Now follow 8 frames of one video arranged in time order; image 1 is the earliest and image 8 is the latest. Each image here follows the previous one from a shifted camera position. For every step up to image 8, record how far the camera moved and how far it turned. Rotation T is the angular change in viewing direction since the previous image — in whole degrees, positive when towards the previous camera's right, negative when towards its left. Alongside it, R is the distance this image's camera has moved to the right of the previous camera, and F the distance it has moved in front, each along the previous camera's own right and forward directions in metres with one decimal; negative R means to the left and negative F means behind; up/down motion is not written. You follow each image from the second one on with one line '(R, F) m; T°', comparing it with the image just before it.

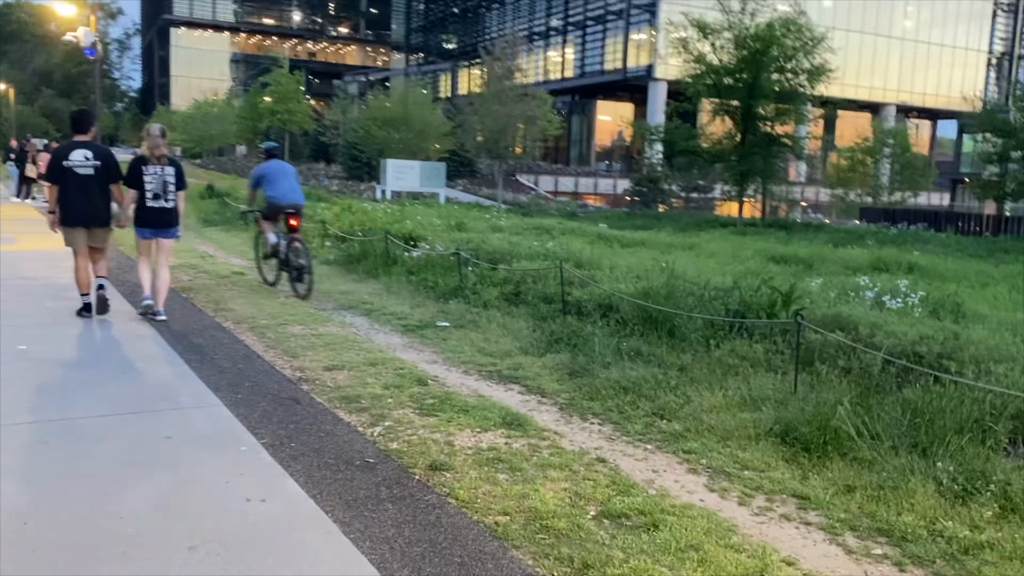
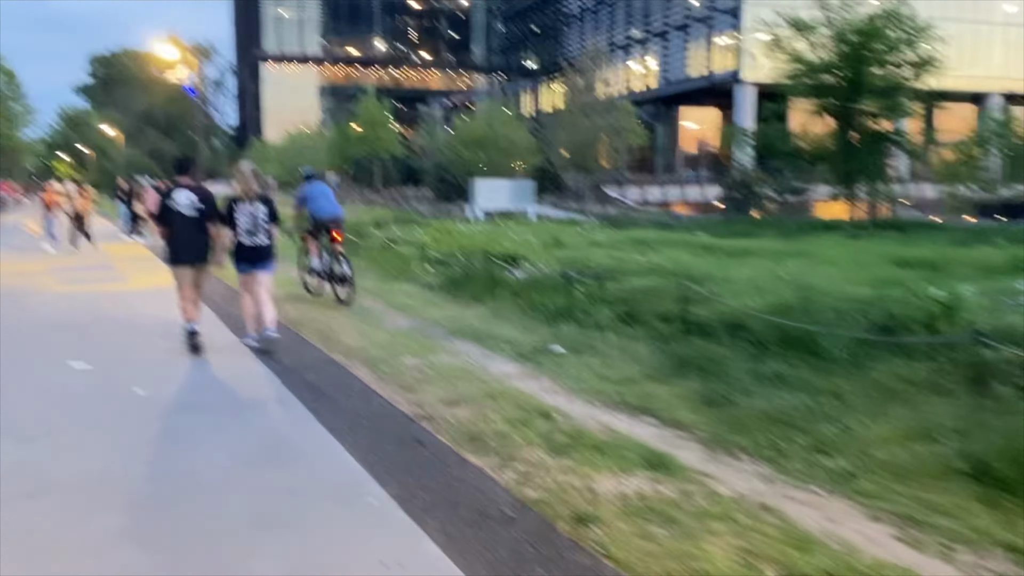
(-0.3, +0.4) m; -6°
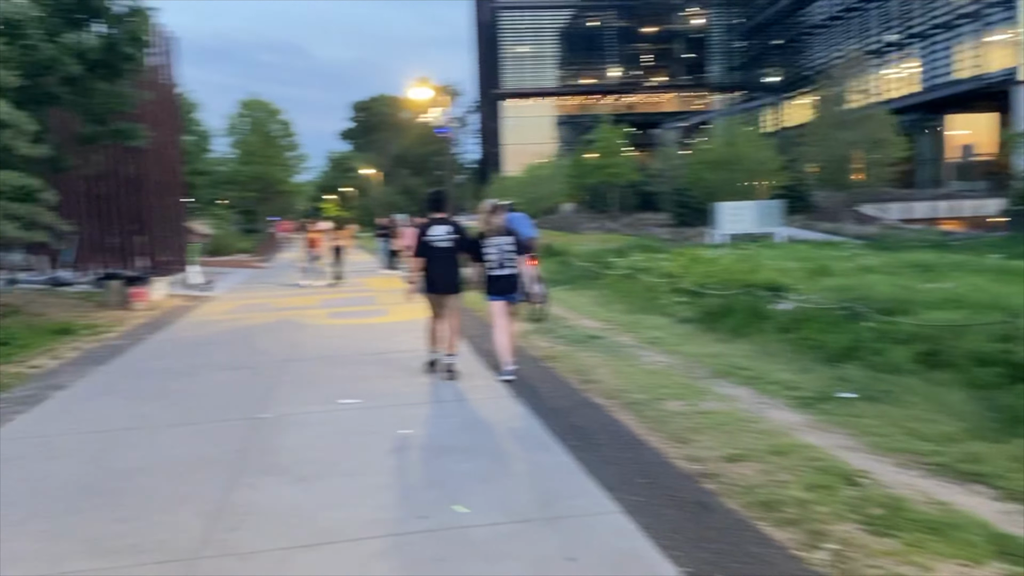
(-0.3, +0.5) m; -16°
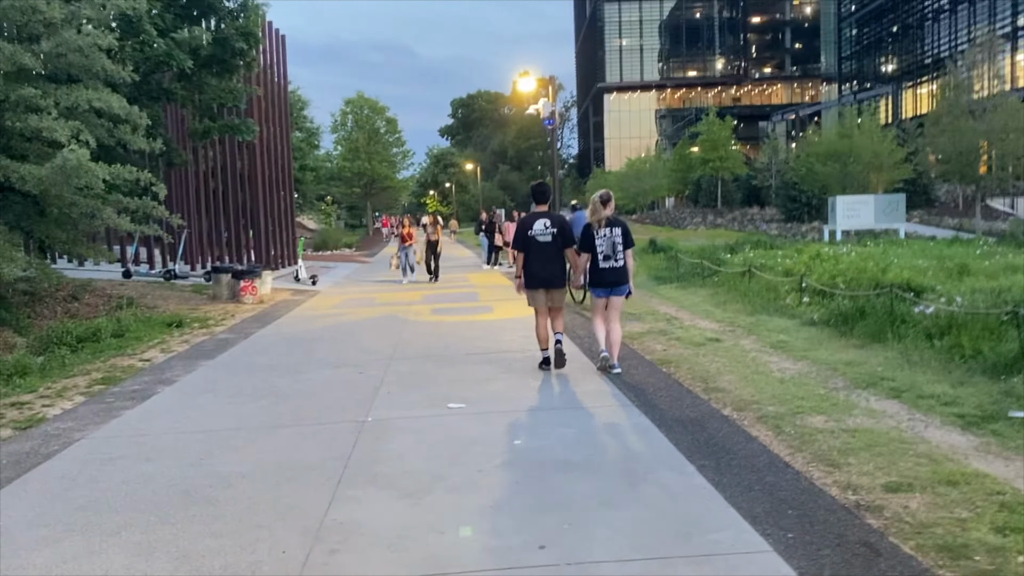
(-0.2, +0.5) m; -6°
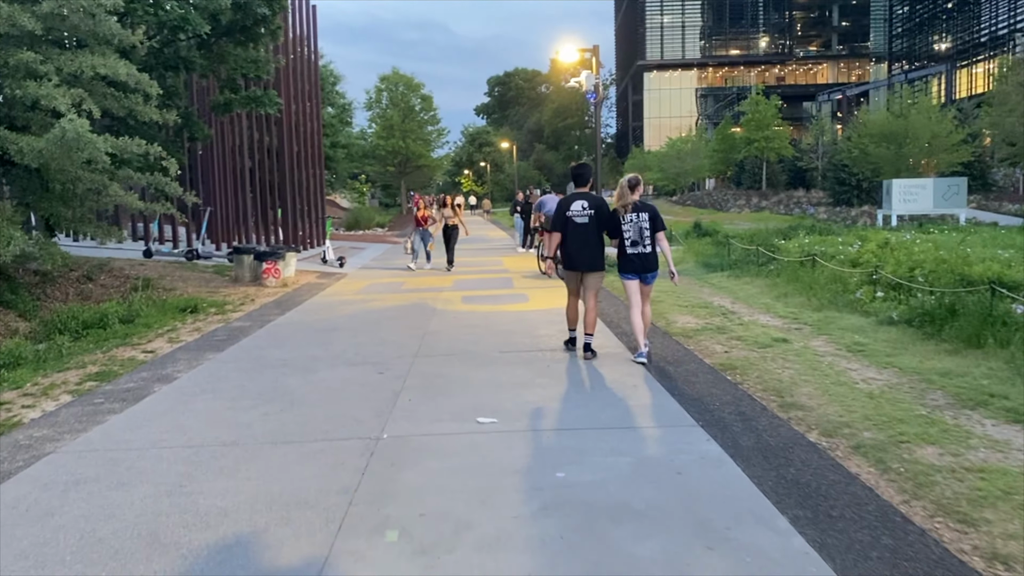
(-0.1, +1.1) m; -2°
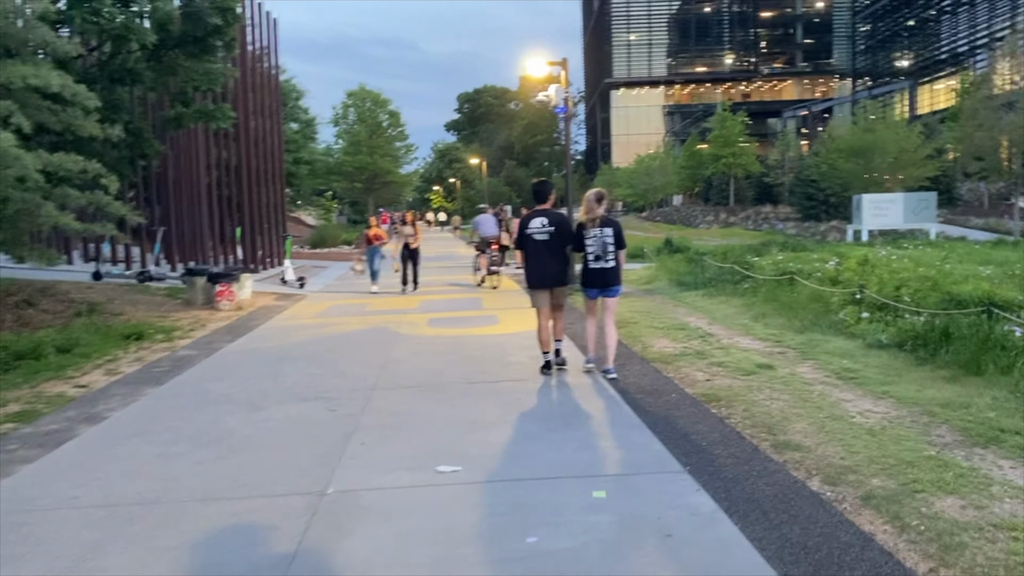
(0.0, +0.6) m; +2°
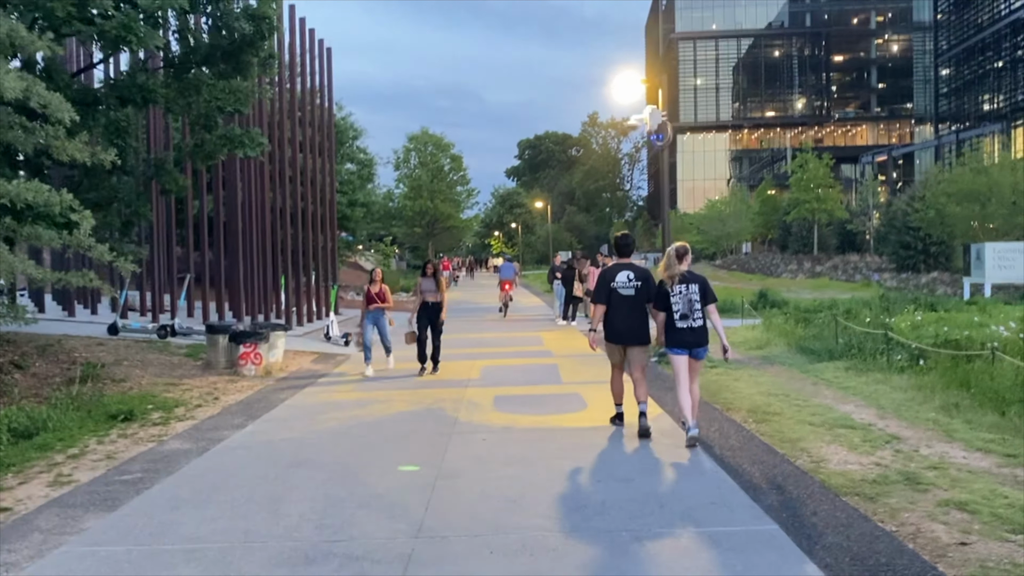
(-0.4, +2.8) m; -4°
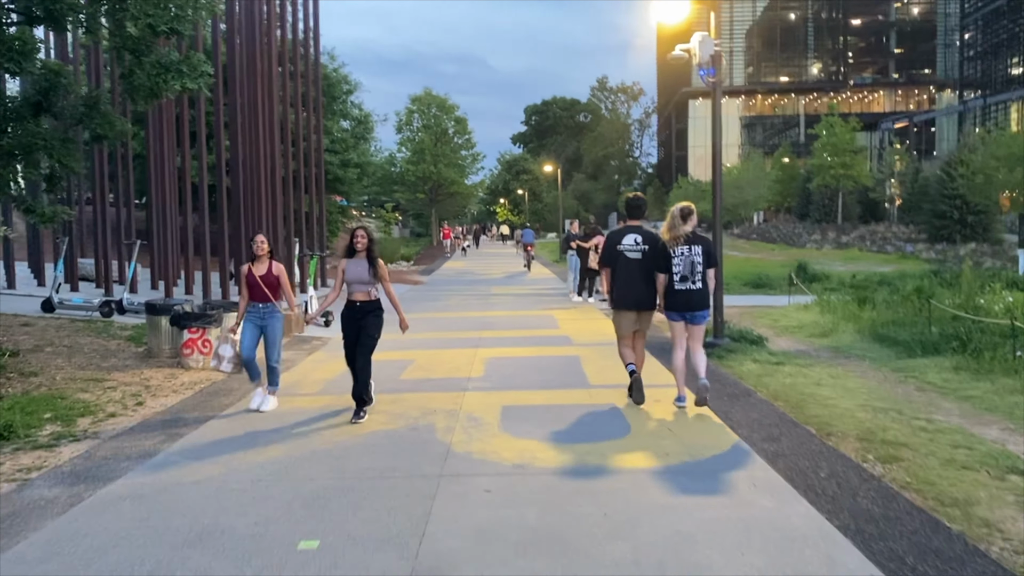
(-0.1, +2.5) m; 0°
